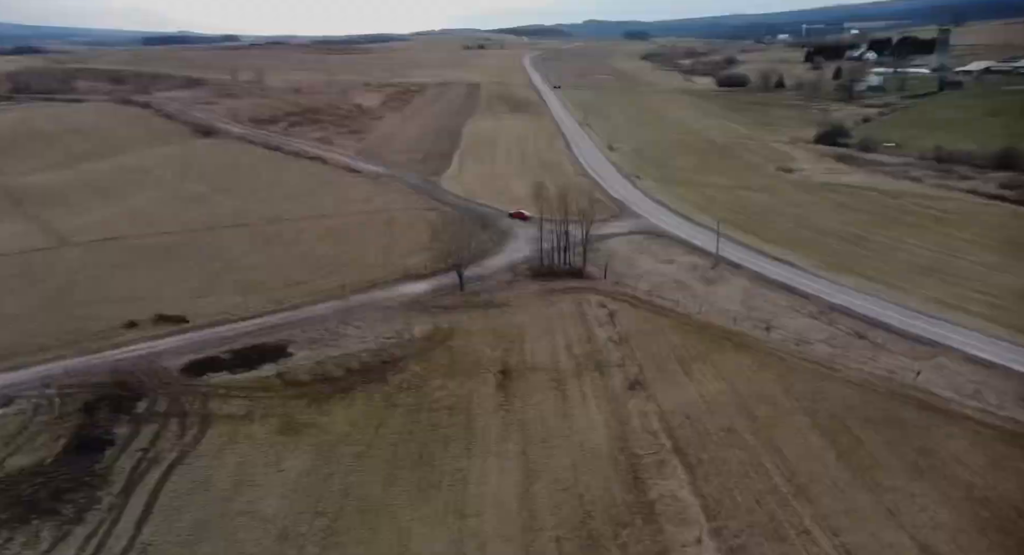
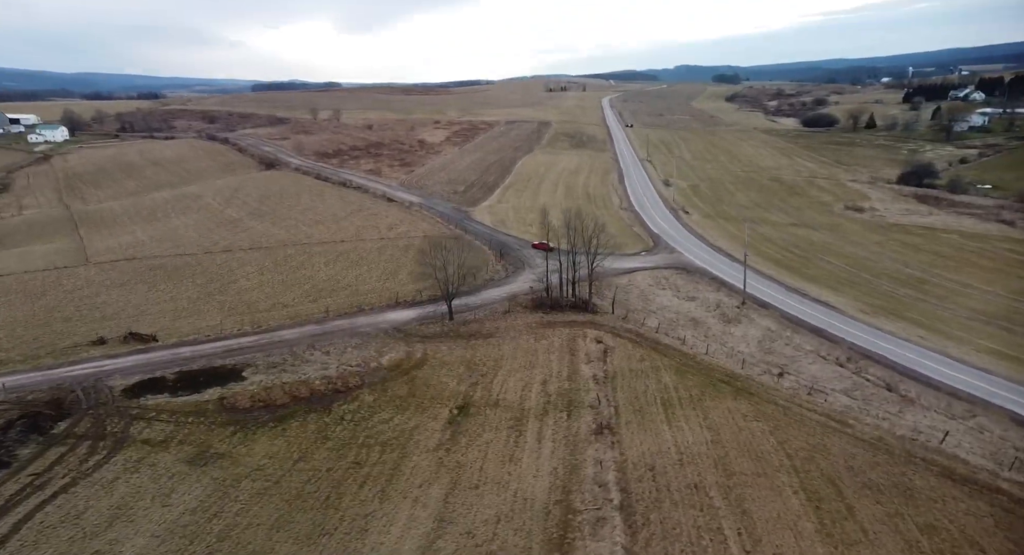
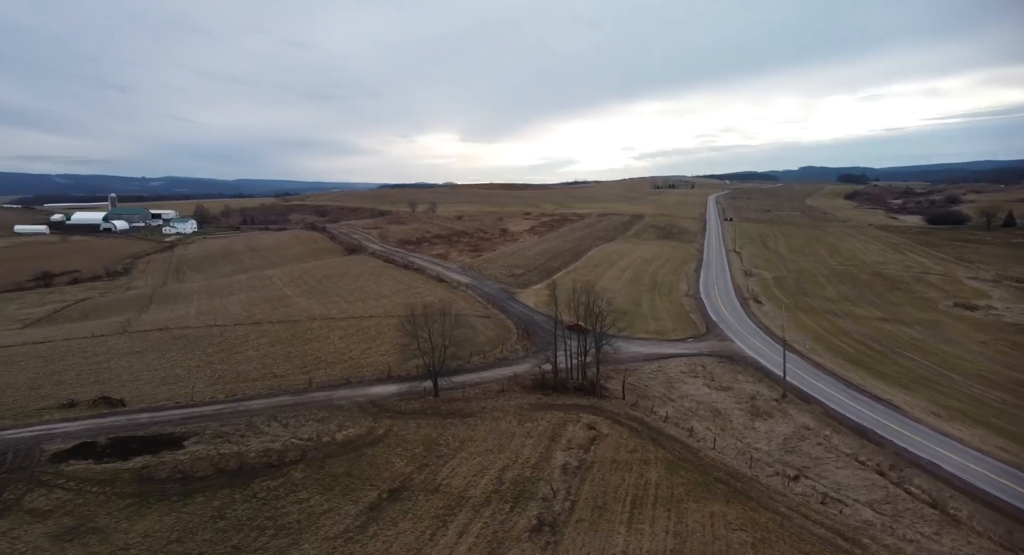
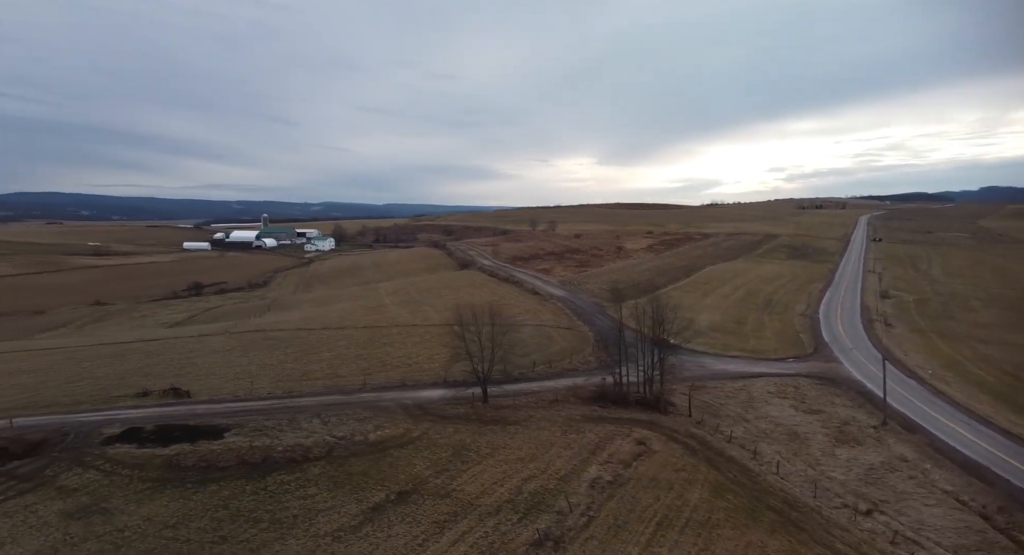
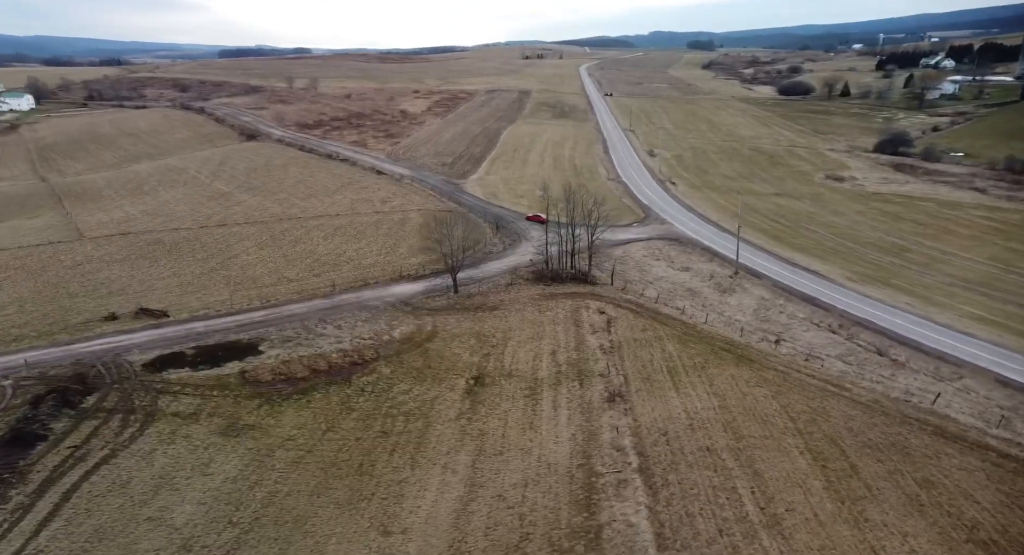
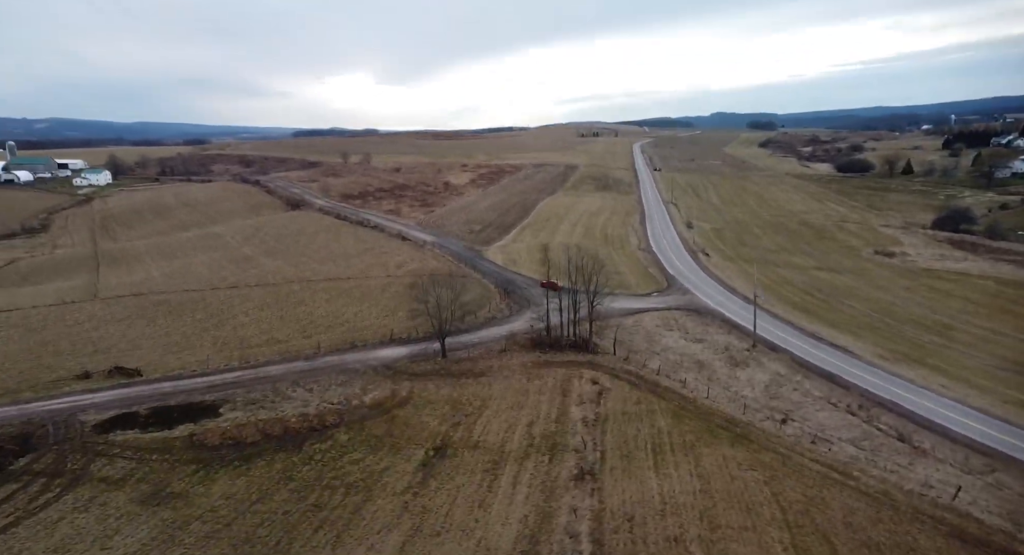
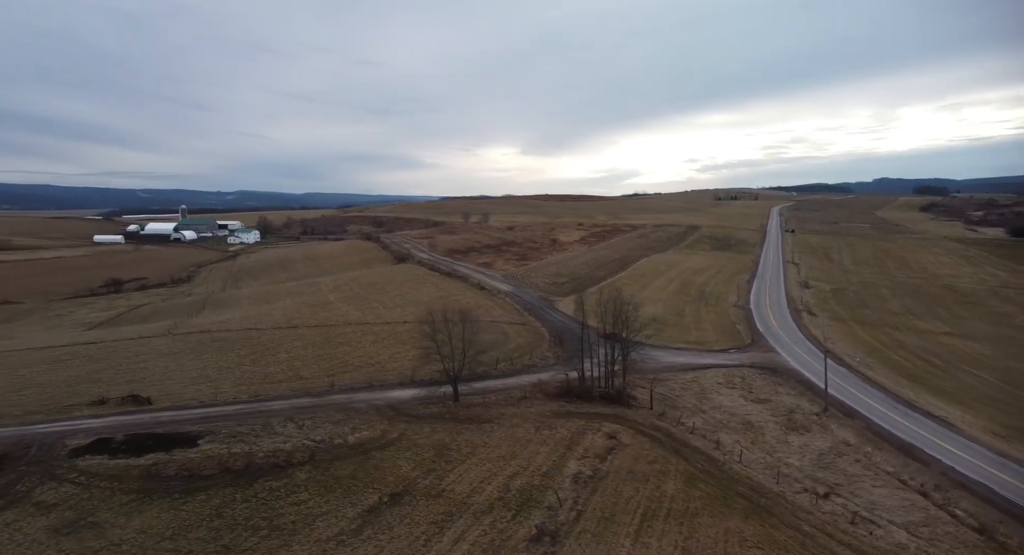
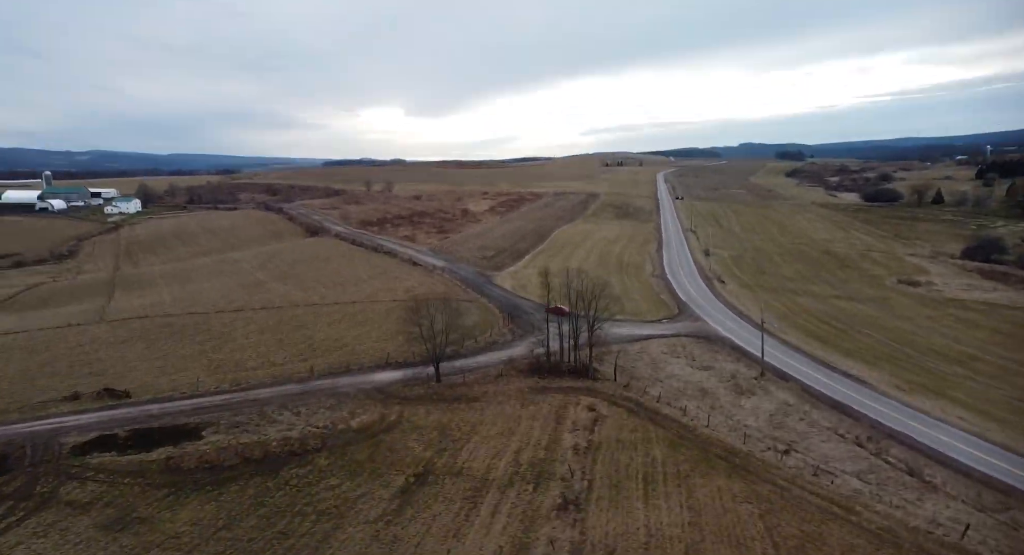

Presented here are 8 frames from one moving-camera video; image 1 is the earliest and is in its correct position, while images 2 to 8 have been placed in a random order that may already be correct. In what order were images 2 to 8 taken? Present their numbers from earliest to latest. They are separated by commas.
5, 2, 6, 8, 3, 7, 4
